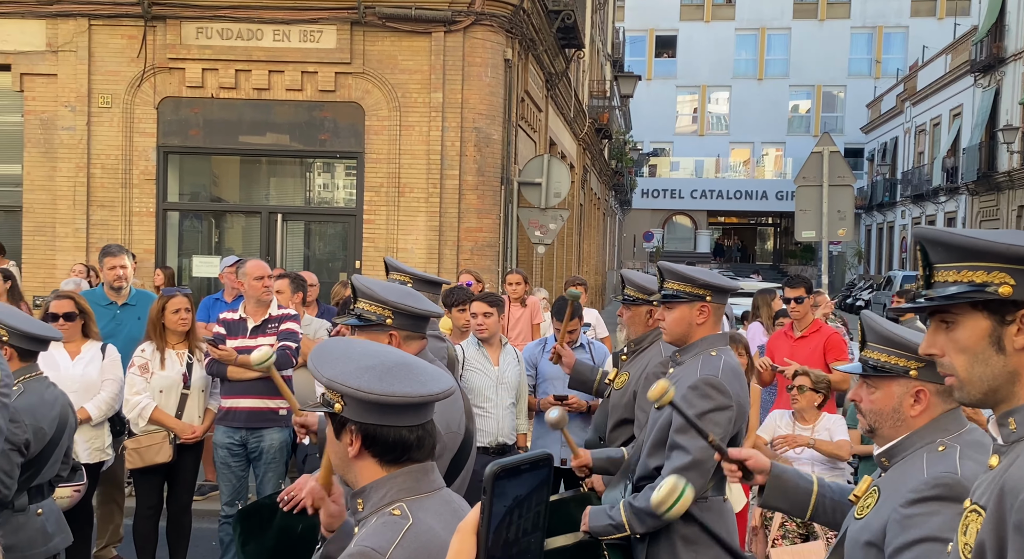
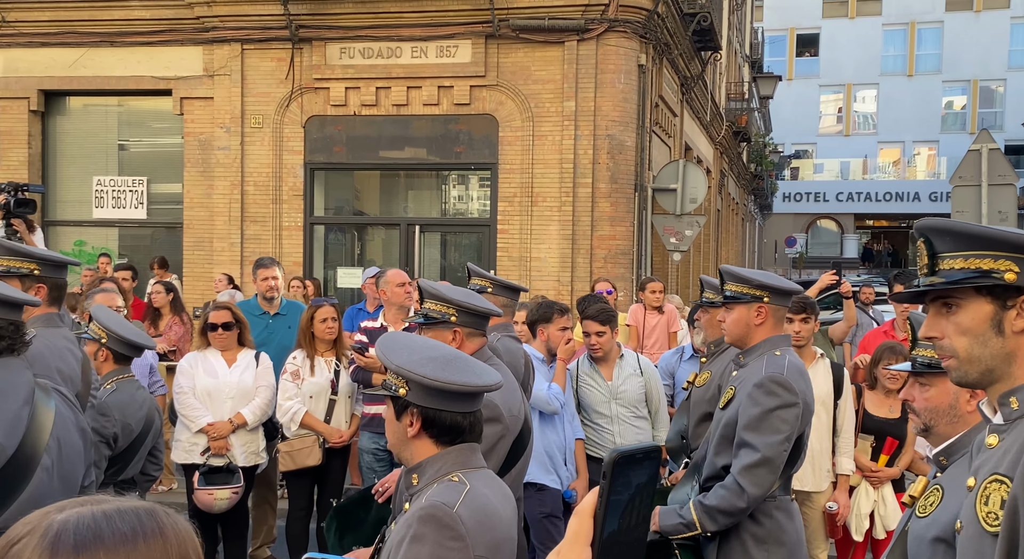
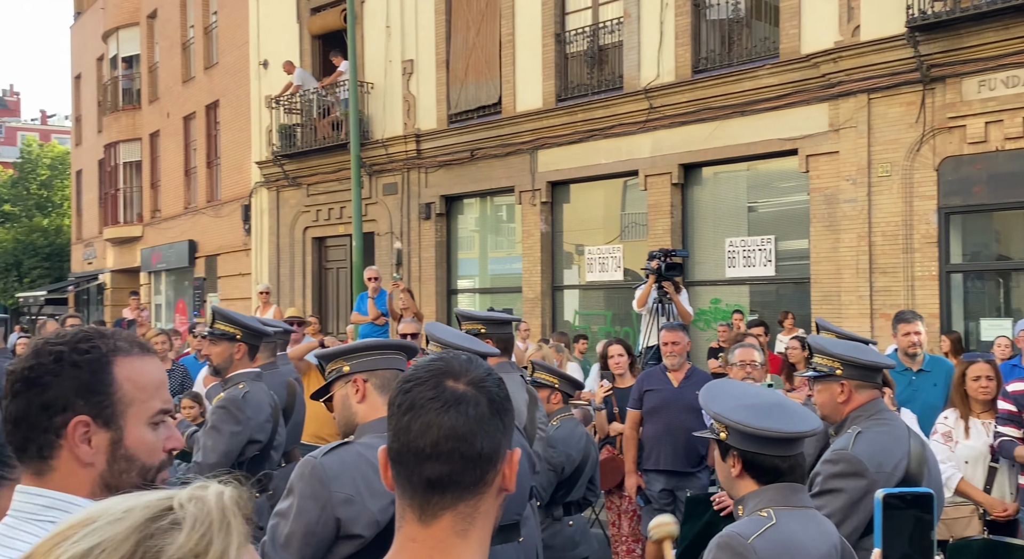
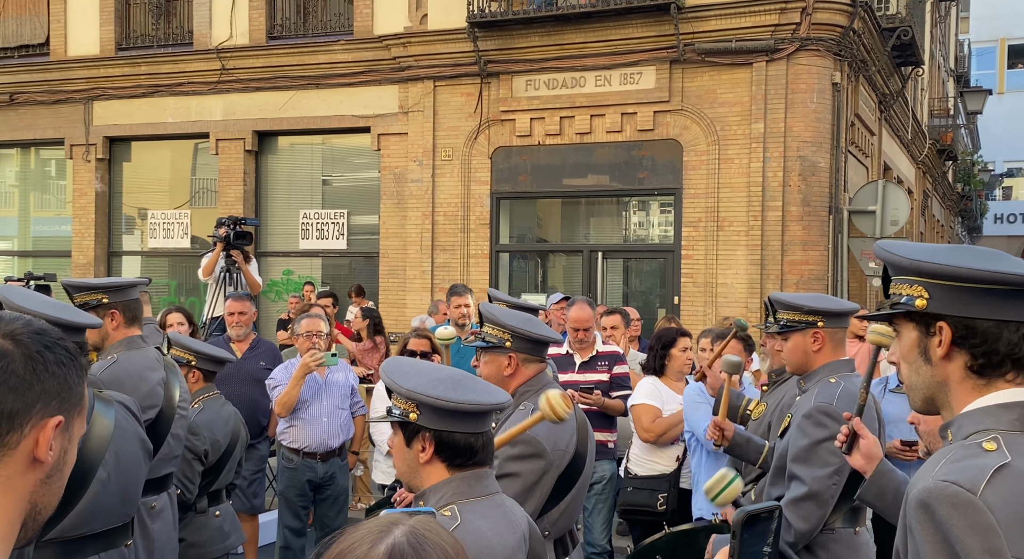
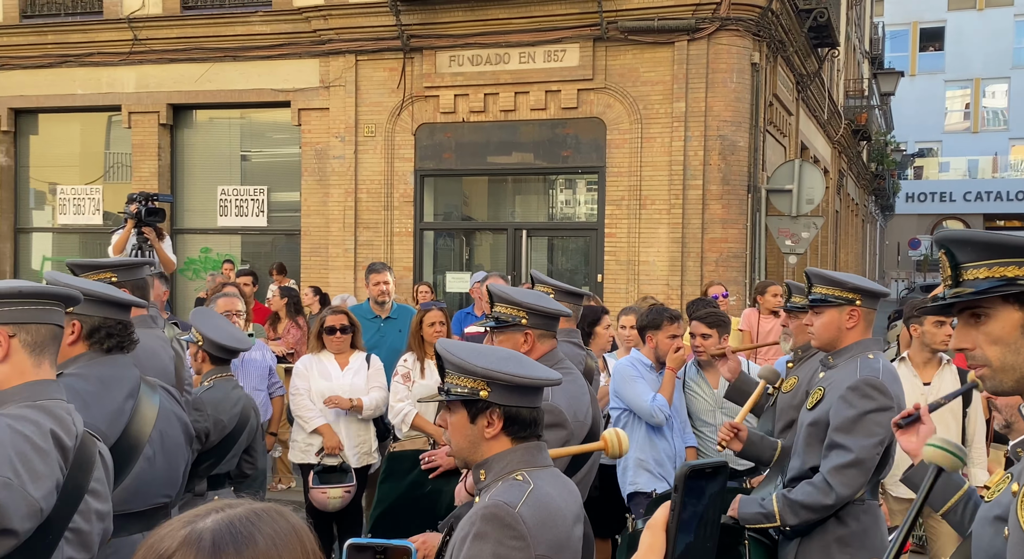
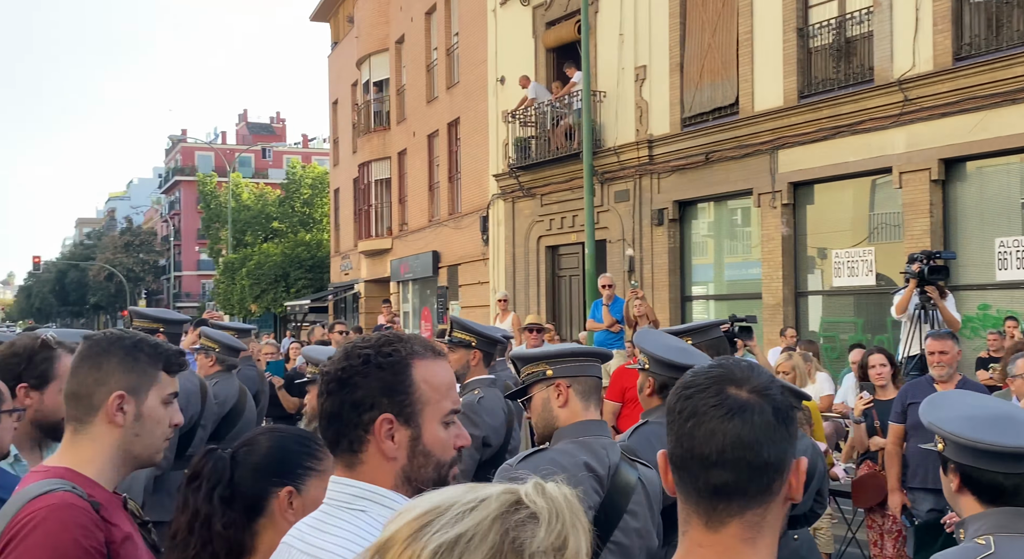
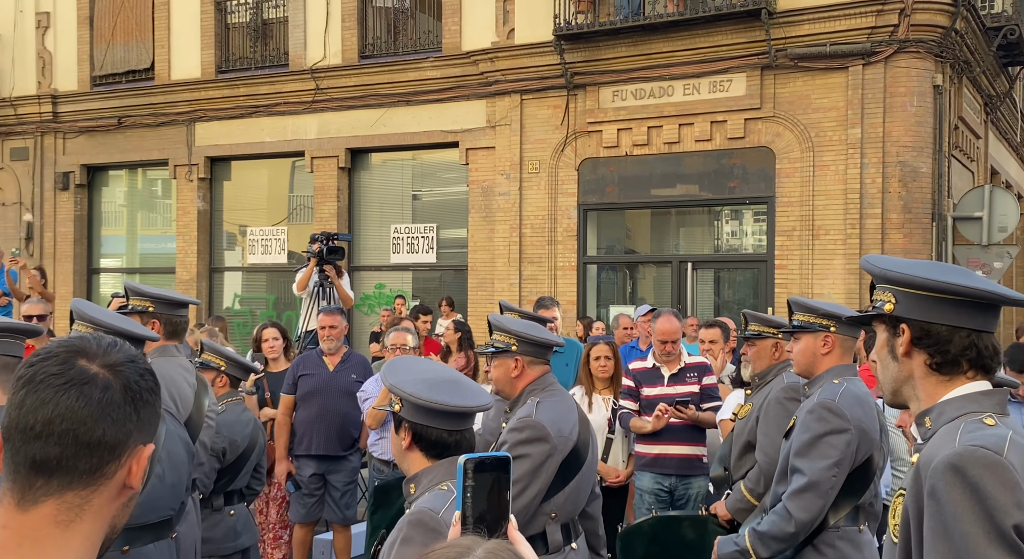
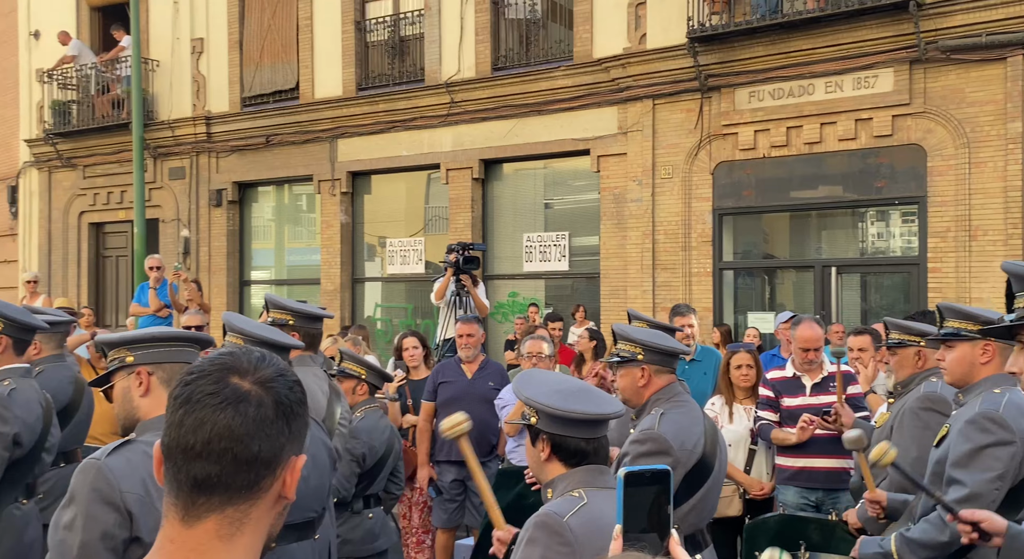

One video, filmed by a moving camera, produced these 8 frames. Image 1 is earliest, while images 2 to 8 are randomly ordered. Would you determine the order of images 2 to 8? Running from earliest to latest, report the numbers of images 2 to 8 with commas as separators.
2, 5, 4, 7, 8, 3, 6
